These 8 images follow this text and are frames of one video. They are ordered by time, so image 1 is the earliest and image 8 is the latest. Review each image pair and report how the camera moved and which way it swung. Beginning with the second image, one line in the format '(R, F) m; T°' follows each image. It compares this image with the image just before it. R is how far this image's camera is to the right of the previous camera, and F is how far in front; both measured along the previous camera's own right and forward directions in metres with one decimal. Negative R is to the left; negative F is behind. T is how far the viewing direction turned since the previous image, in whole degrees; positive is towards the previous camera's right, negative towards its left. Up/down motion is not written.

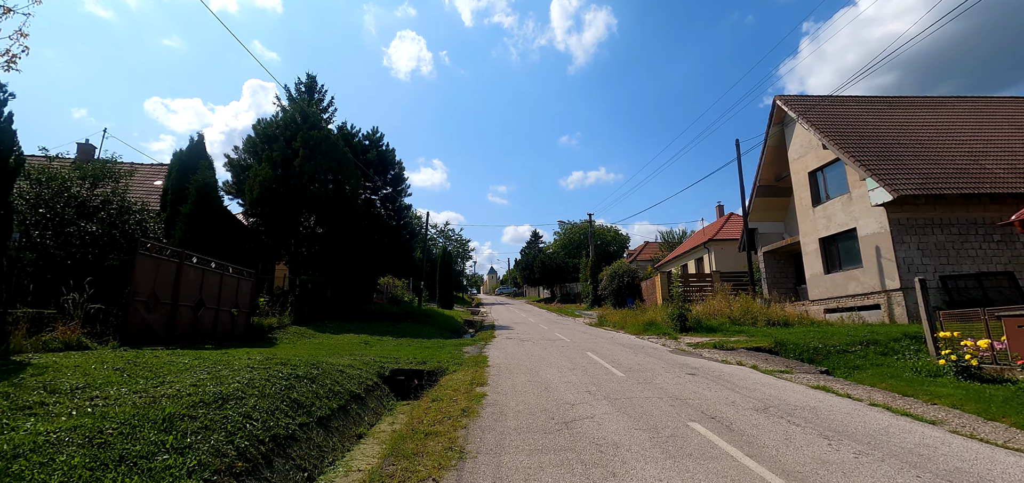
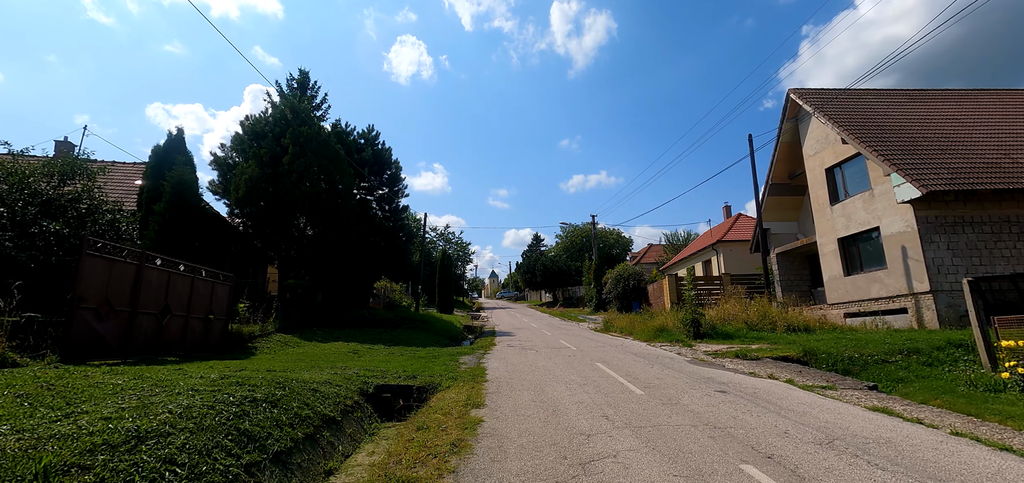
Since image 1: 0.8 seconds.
(0.0, +0.9) m; 0°
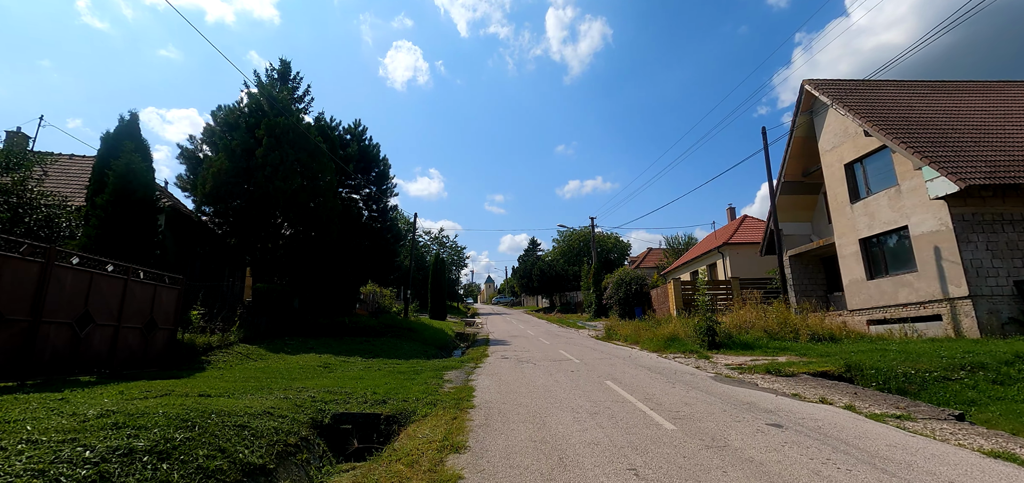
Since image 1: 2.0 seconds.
(0.0, +1.4) m; +1°
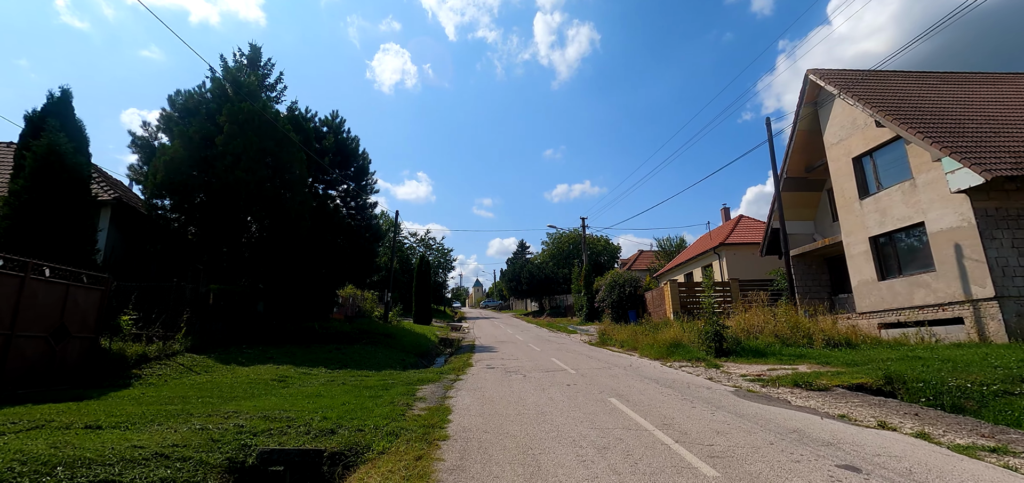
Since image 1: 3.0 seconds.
(0.0, +1.2) m; +2°
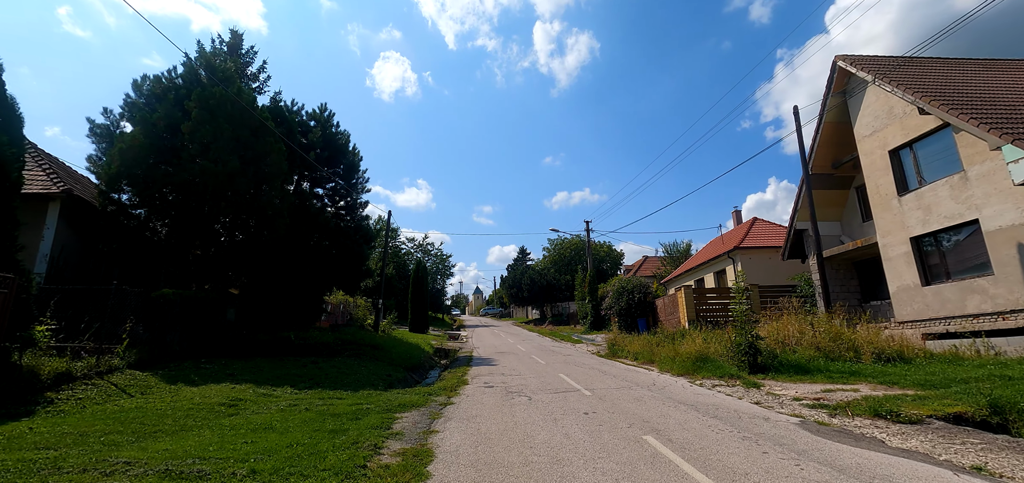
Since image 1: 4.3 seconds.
(-0.1, +1.4) m; 0°
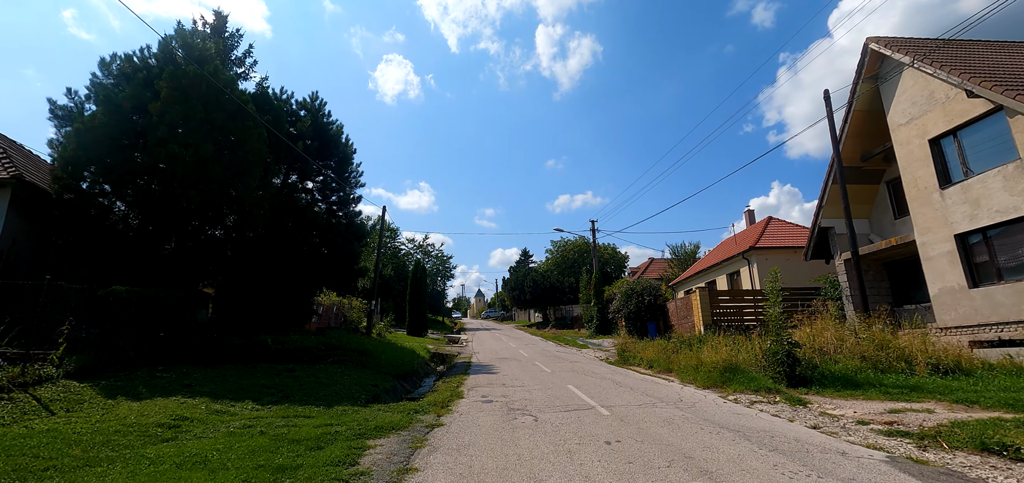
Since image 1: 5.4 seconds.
(0.0, +1.2) m; 0°
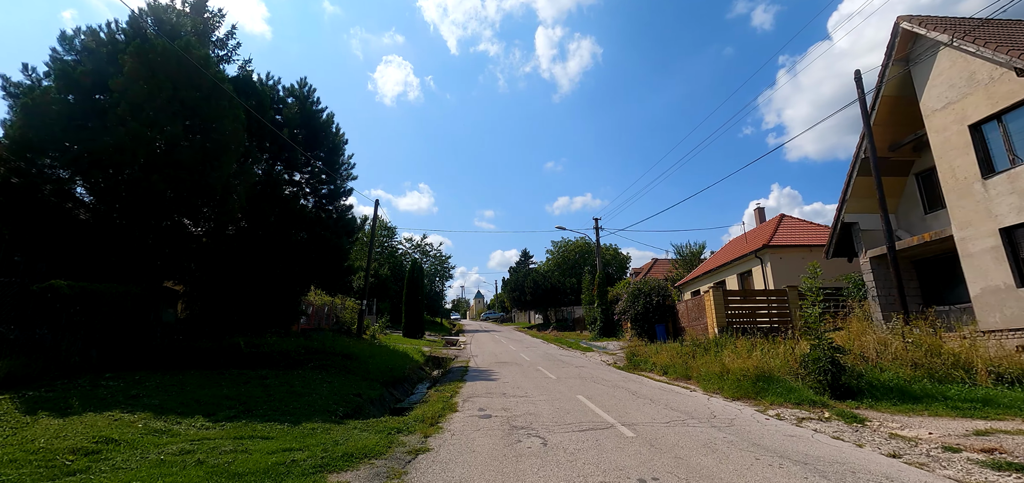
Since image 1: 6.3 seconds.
(-0.1, +1.1) m; 0°
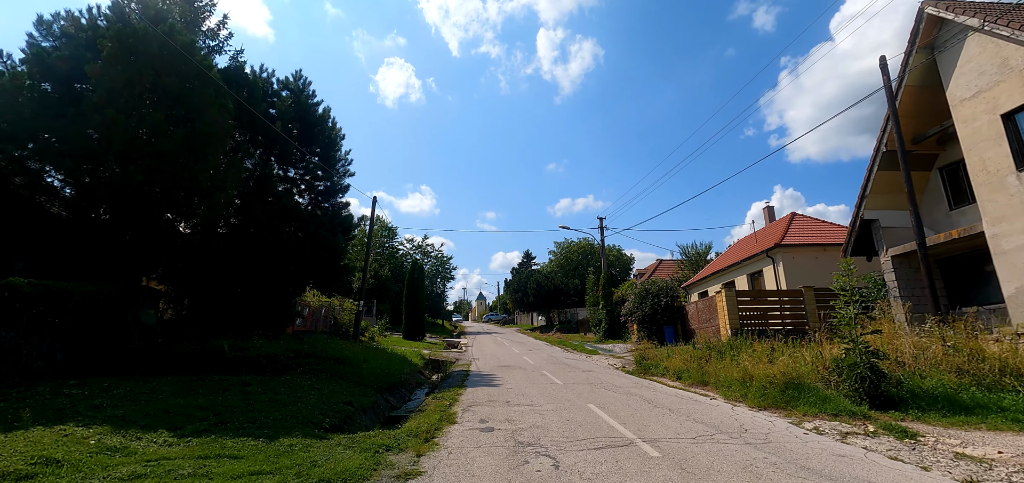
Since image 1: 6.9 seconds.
(0.0, +0.6) m; 0°
